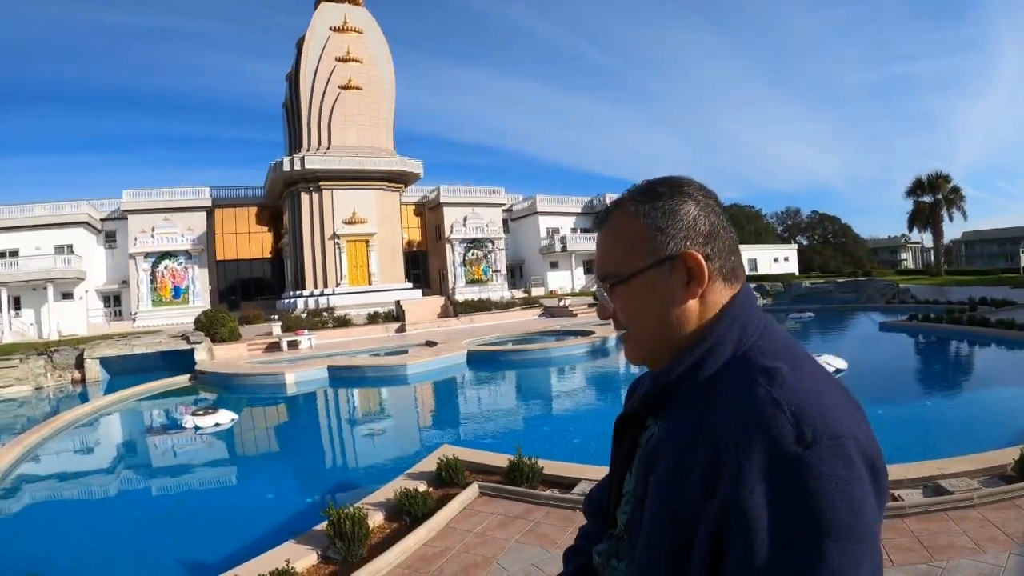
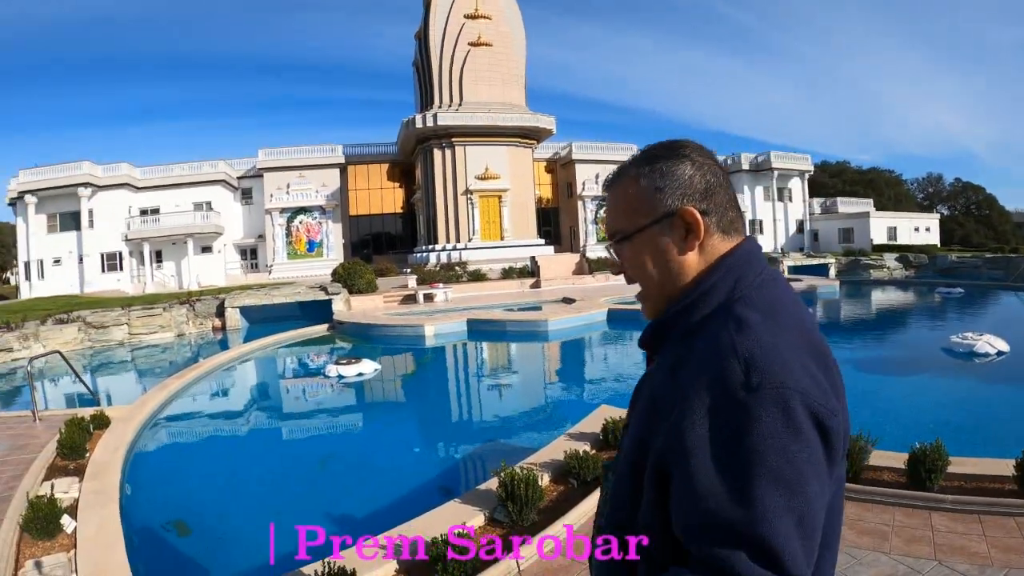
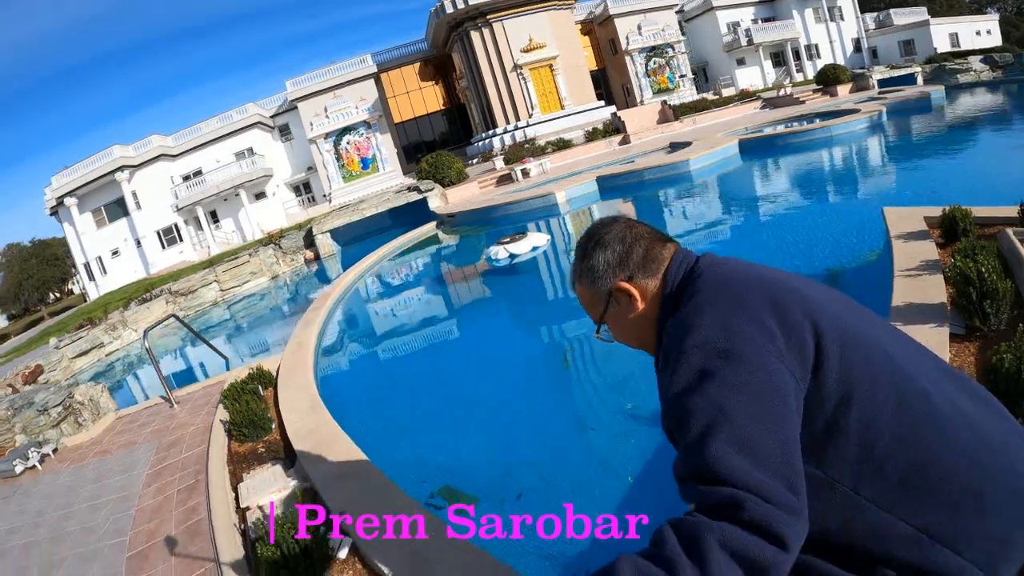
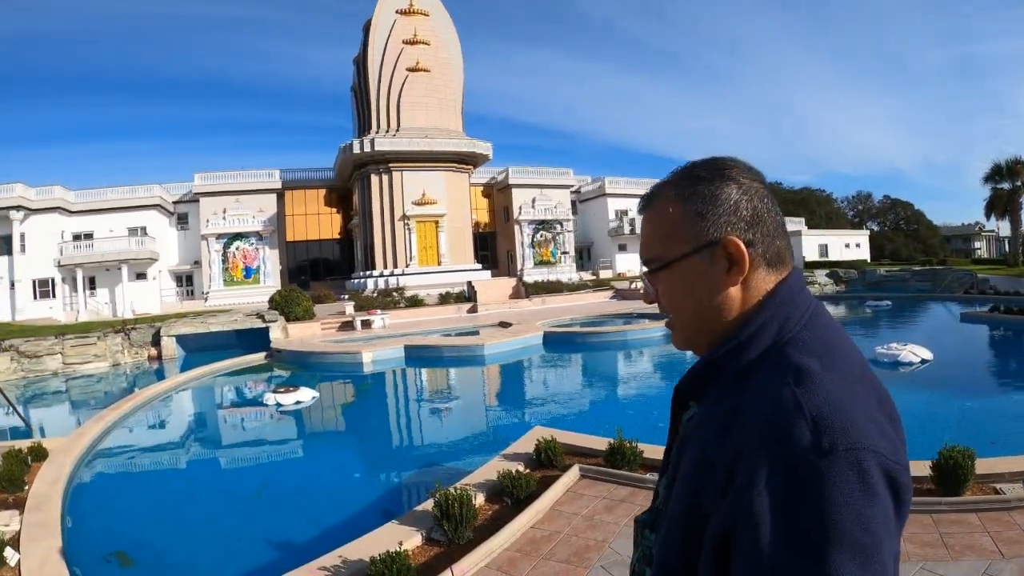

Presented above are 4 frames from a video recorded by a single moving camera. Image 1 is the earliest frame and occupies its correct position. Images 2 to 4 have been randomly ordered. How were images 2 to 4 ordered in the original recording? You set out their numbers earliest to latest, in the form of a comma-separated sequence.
4, 2, 3
